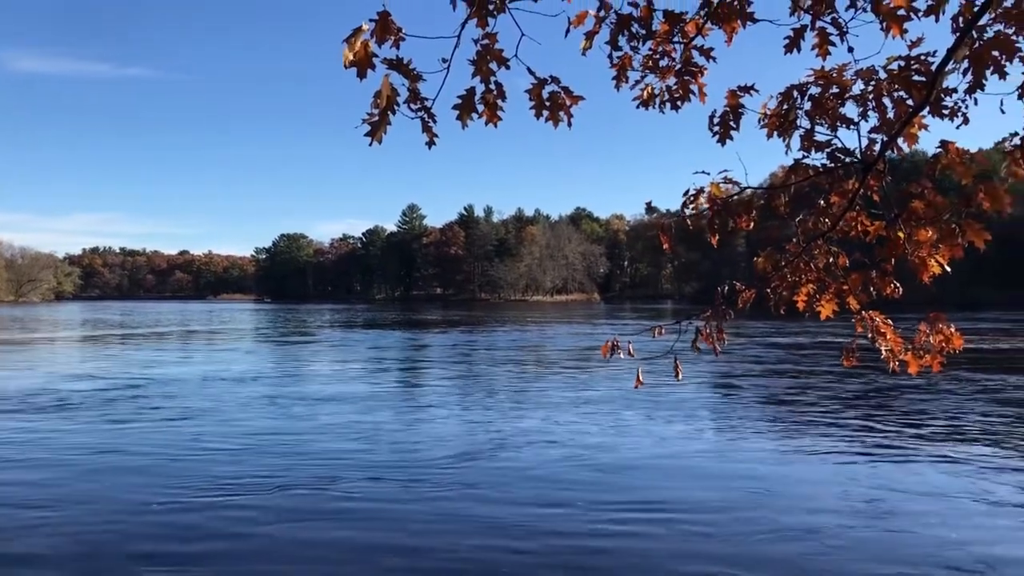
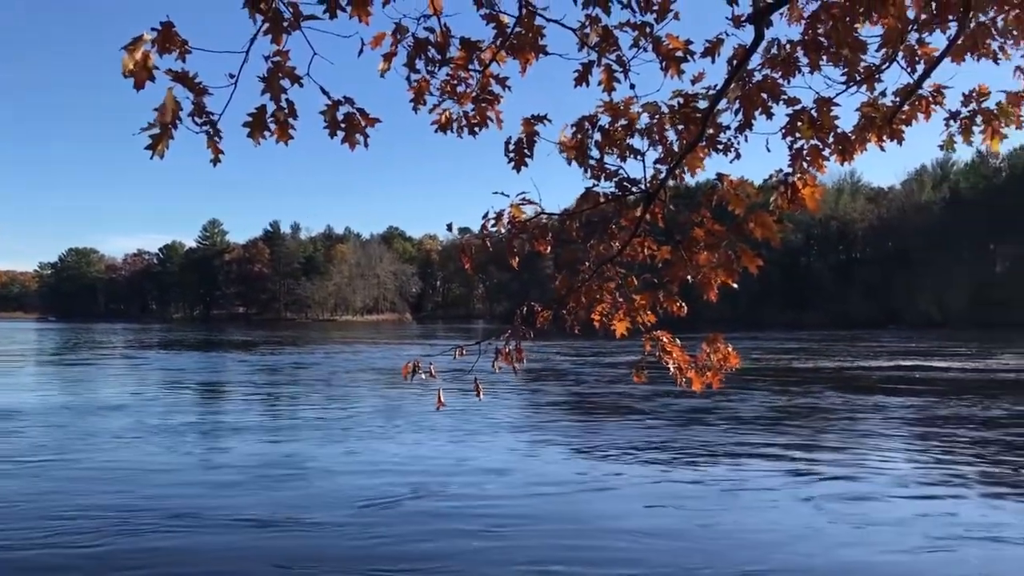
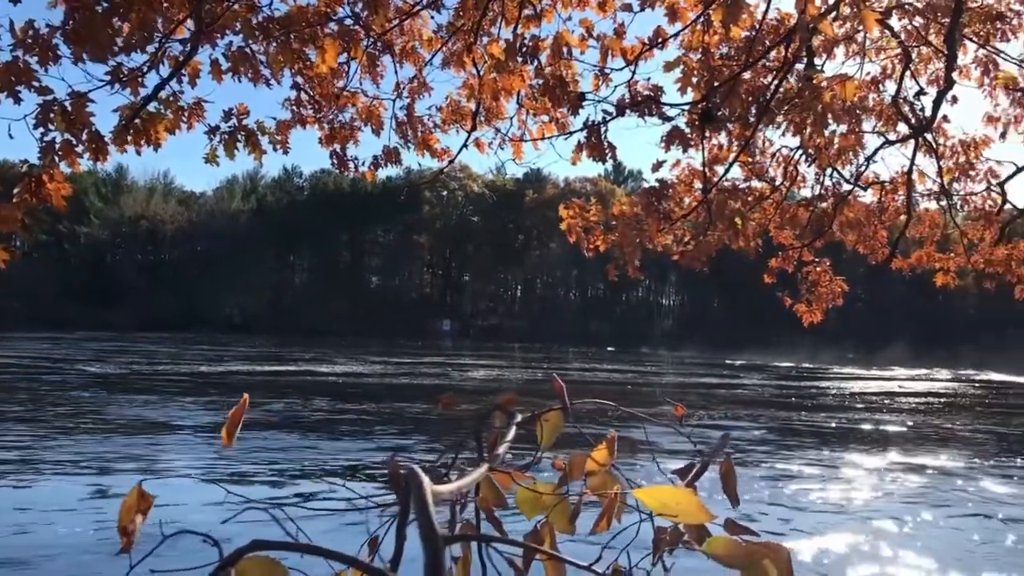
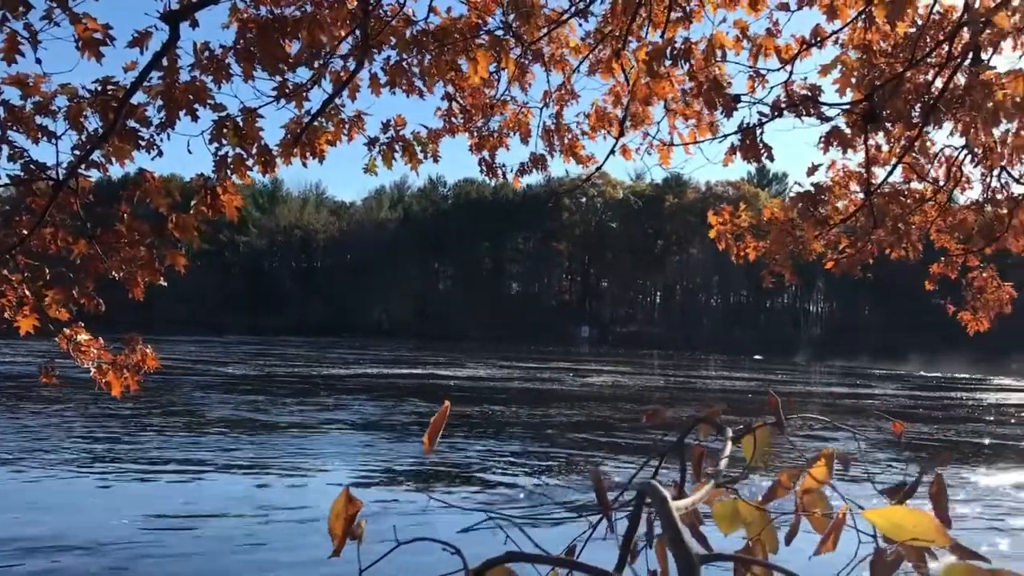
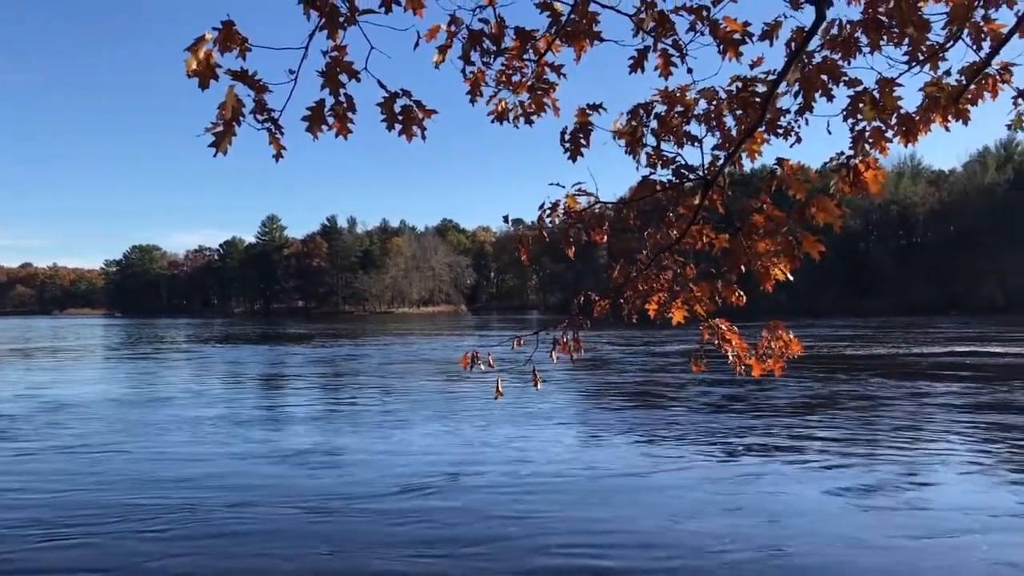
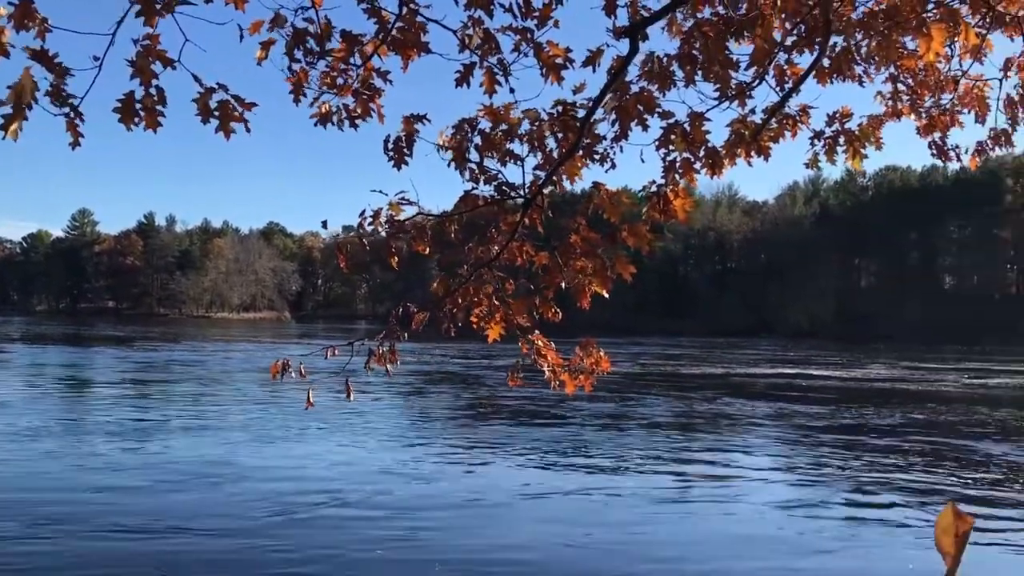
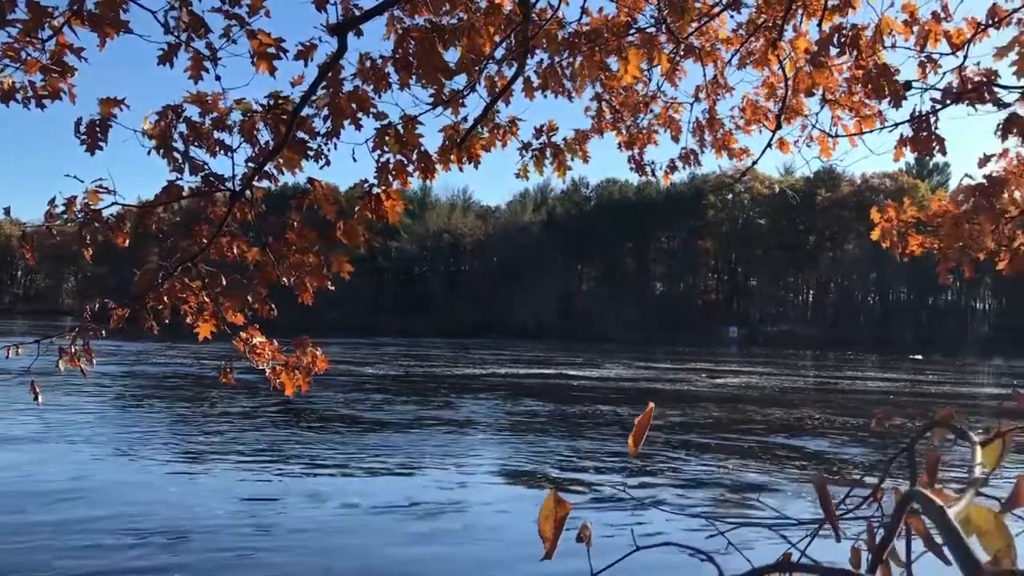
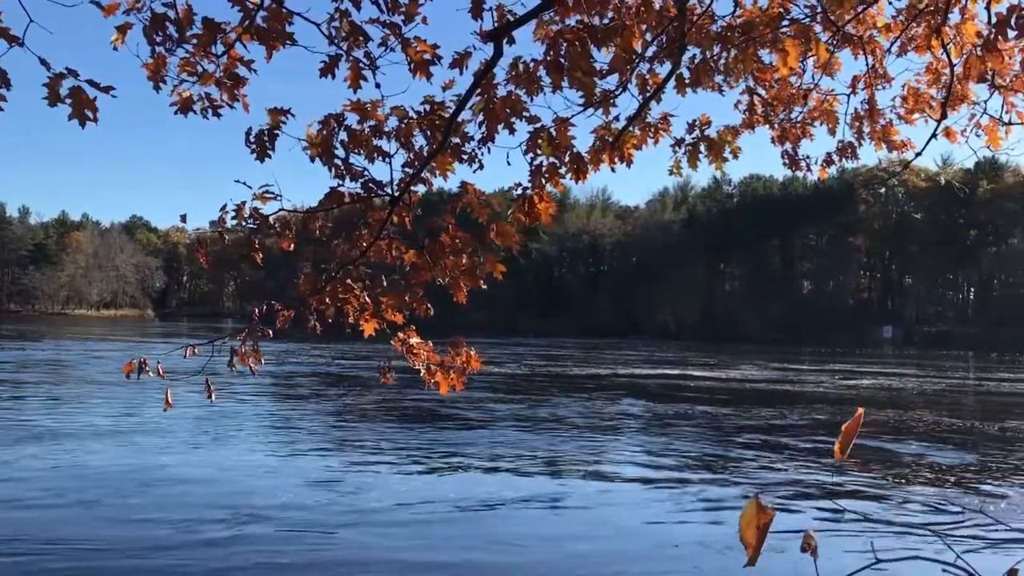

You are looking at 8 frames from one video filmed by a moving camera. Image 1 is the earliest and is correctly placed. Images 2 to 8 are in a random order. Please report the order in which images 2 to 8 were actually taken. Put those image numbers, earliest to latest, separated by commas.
5, 2, 6, 8, 7, 4, 3
